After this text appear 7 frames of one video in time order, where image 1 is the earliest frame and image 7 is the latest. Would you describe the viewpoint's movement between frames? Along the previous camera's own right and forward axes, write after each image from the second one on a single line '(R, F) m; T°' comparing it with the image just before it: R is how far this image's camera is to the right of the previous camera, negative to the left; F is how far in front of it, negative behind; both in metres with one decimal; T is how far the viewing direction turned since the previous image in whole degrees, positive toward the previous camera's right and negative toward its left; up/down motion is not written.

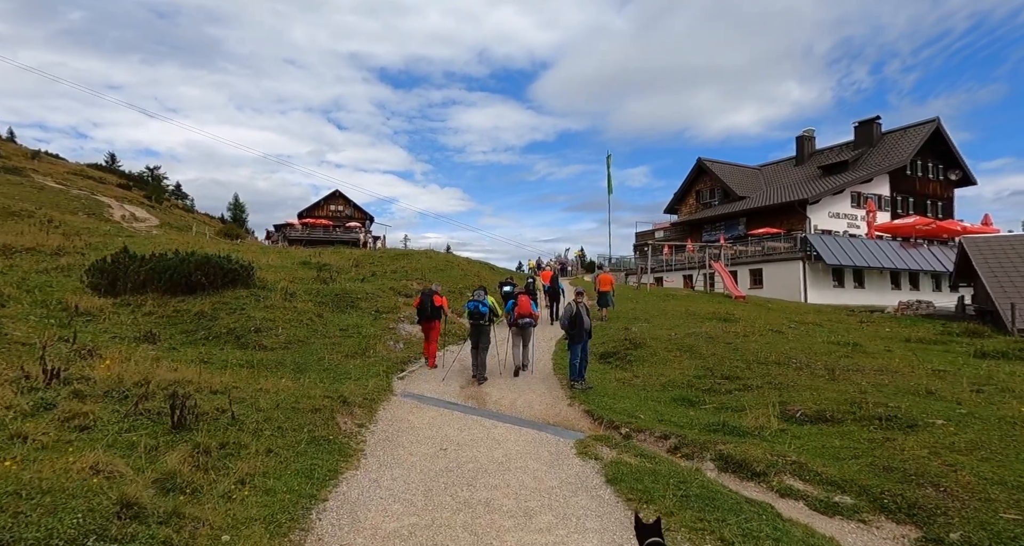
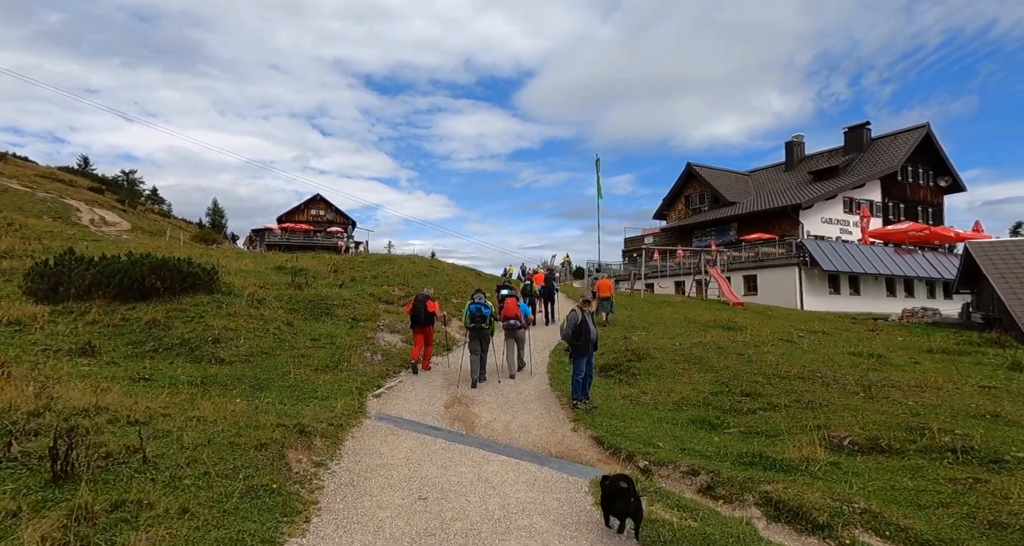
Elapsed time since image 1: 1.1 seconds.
(-0.1, +1.4) m; +2°
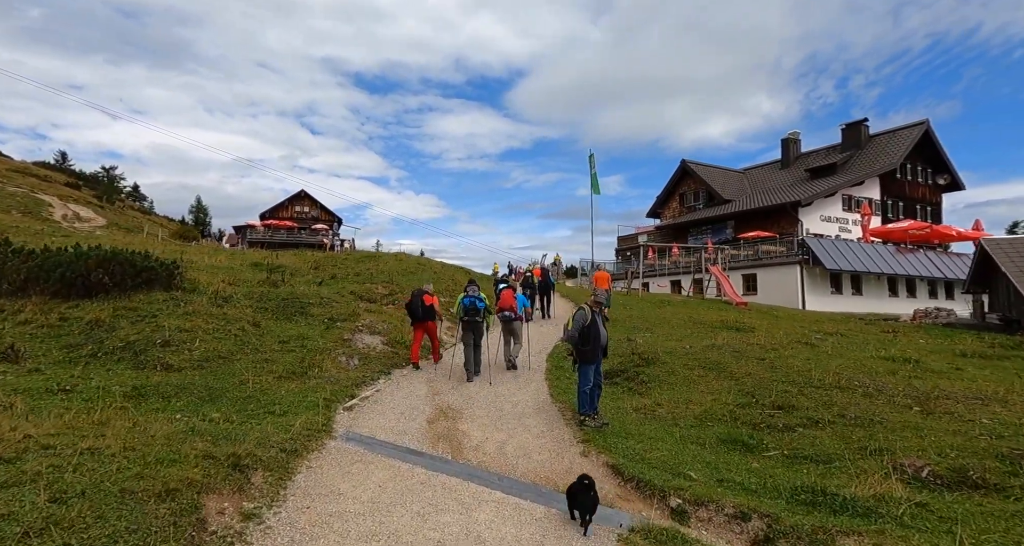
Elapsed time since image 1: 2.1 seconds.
(-0.1, +1.4) m; +1°
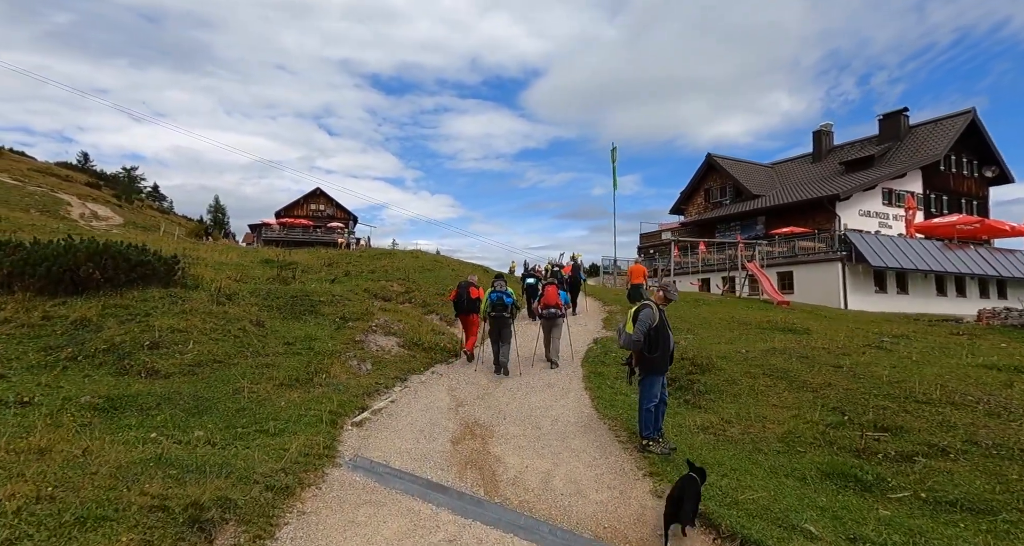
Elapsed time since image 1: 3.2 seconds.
(-0.3, +1.4) m; -2°
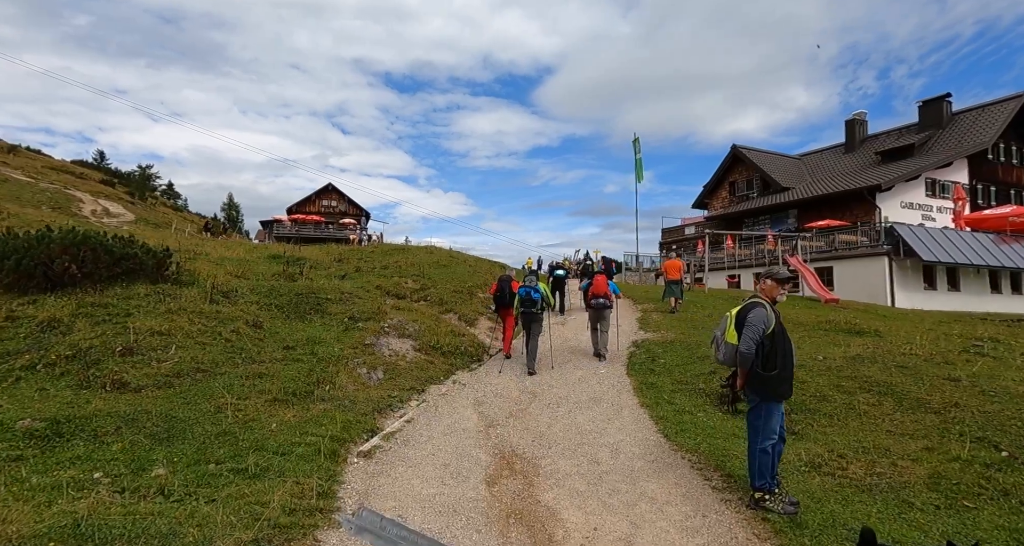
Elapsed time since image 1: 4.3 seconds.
(-0.4, +1.6) m; -1°
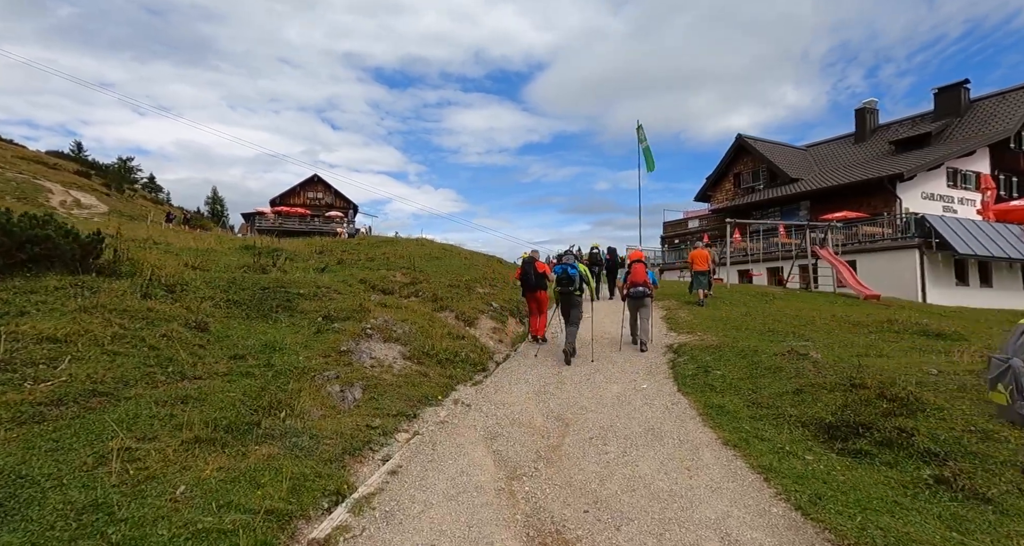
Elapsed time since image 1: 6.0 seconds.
(-0.4, +2.3) m; +1°
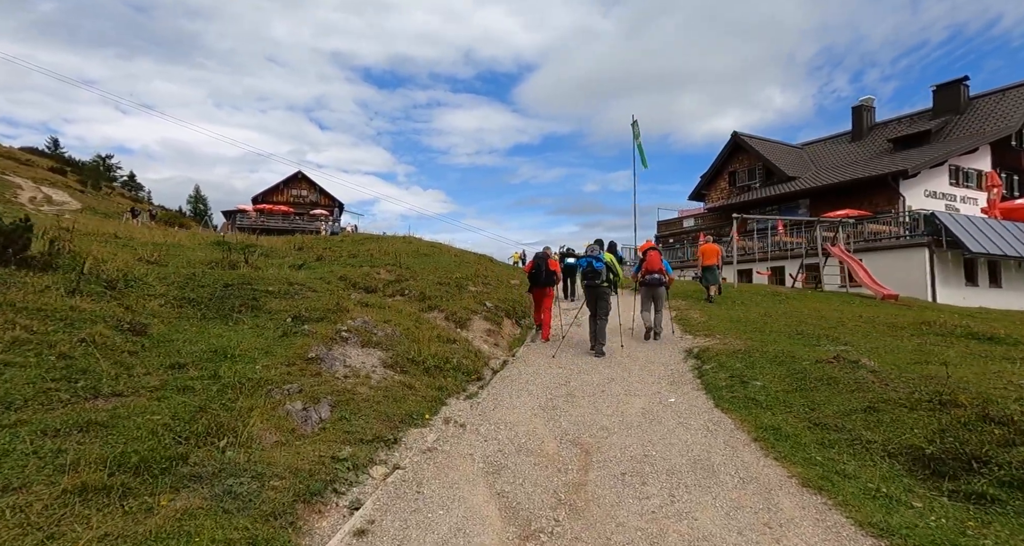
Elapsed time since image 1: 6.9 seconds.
(-0.2, +1.4) m; +1°
